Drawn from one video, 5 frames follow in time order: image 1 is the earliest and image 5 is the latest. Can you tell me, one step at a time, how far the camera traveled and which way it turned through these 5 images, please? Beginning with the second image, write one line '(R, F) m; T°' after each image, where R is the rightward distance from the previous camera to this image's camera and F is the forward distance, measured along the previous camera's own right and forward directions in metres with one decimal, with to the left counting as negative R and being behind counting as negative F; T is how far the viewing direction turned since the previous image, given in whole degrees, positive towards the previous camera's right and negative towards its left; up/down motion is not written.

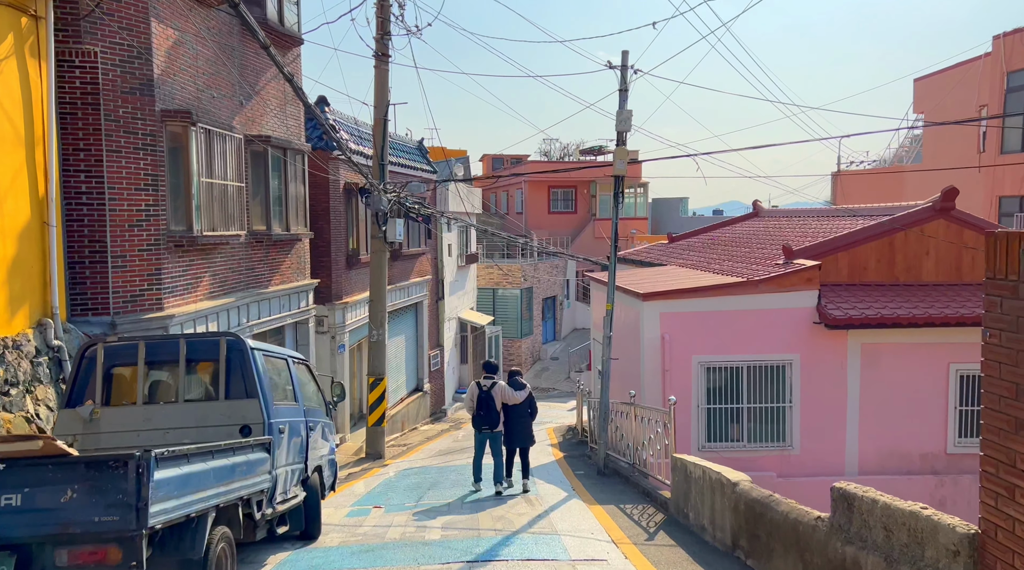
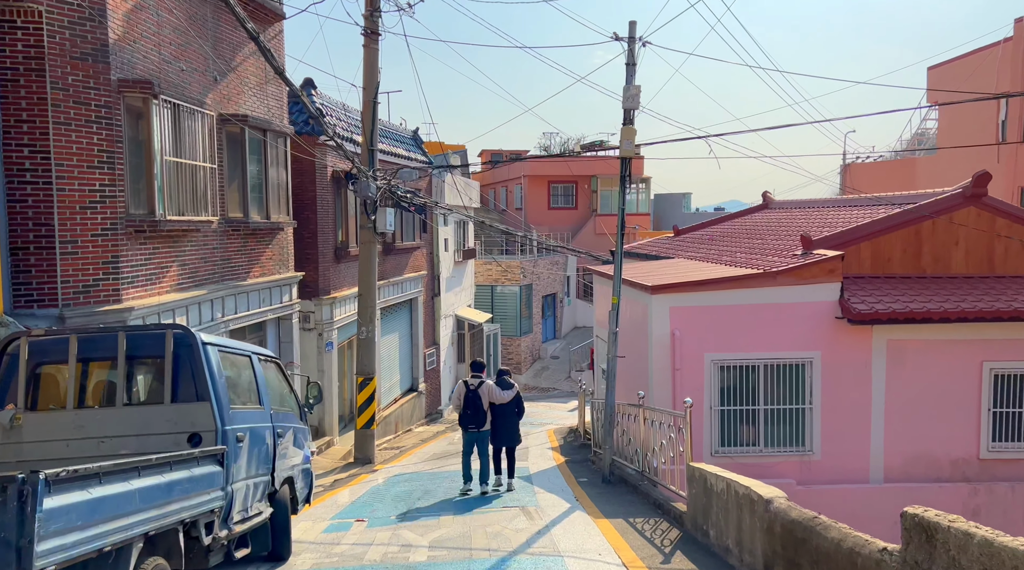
(0.0, +1.0) m; 0°
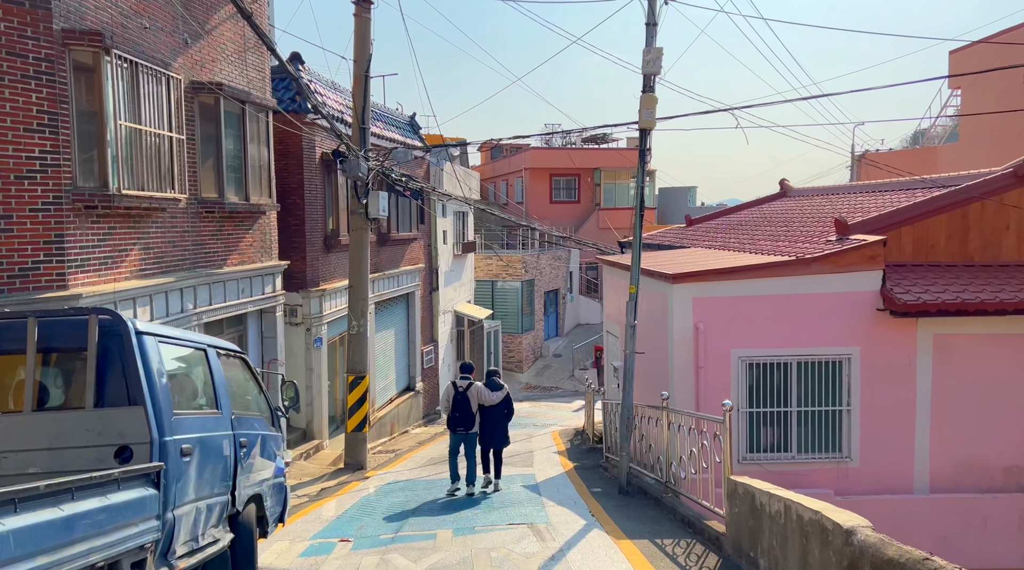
(-0.1, +1.2) m; 0°
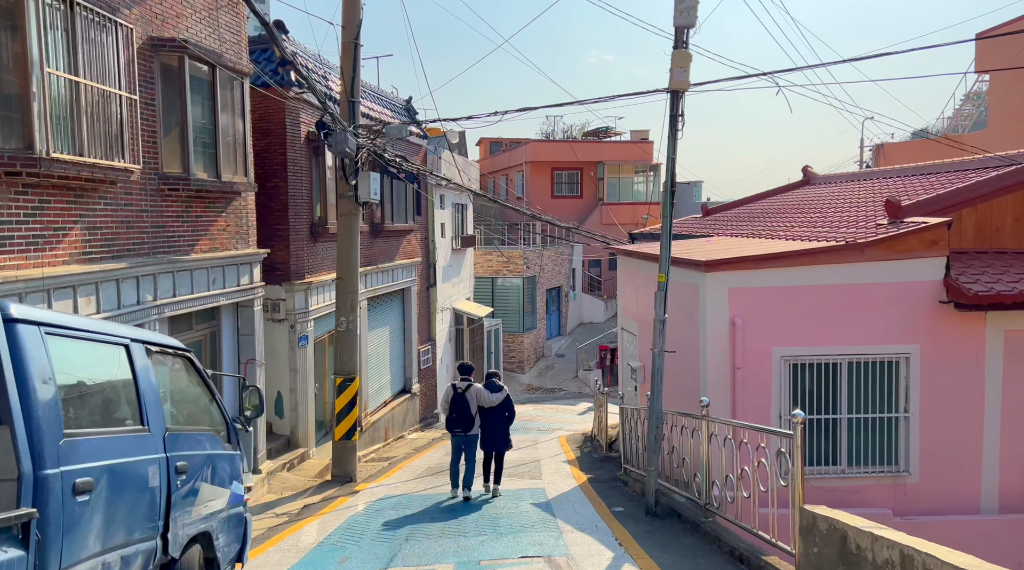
(-0.1, +1.4) m; 0°
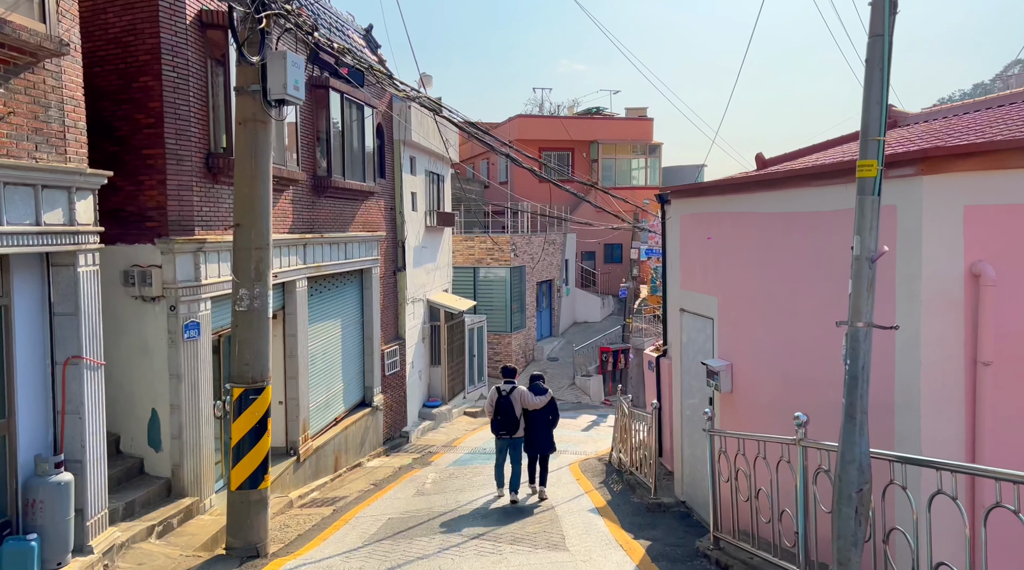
(-0.3, +4.7) m; +2°
